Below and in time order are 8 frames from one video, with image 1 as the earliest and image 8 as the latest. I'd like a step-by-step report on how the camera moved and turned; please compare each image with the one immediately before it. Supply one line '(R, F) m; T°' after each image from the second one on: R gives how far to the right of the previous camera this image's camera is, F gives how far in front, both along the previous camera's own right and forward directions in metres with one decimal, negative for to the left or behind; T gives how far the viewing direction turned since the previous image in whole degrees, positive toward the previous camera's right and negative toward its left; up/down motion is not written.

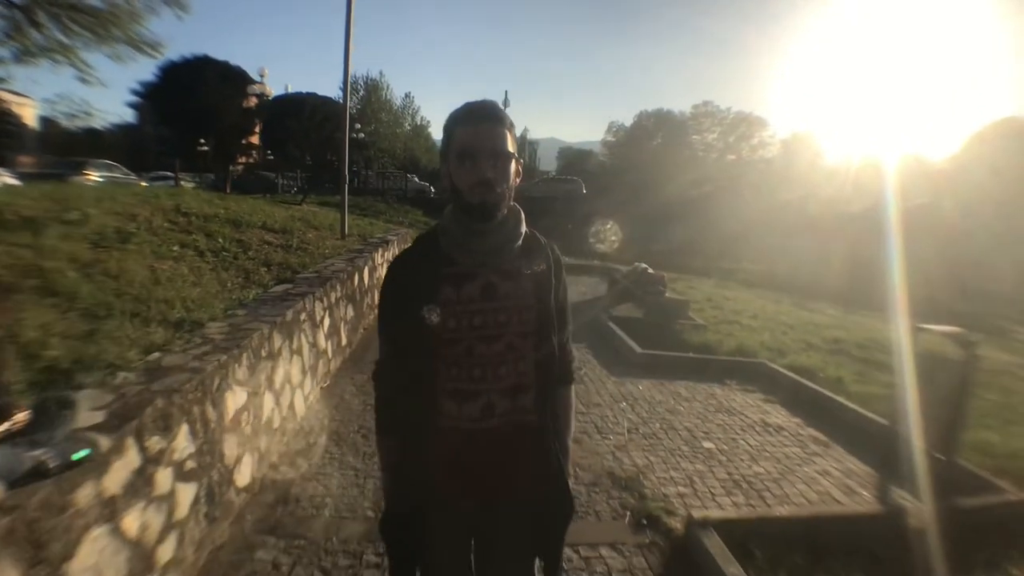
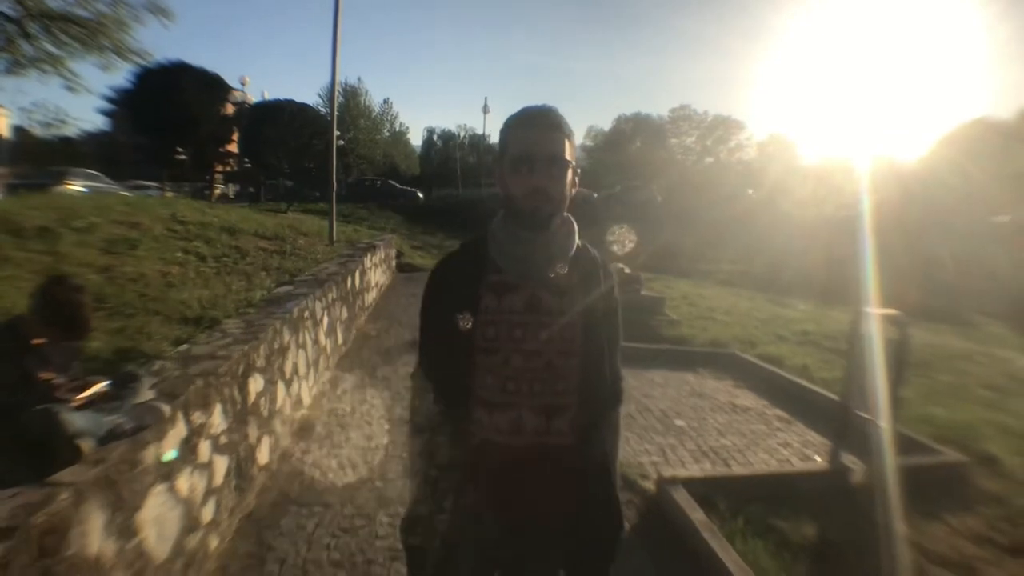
(0.0, -0.5) m; +1°
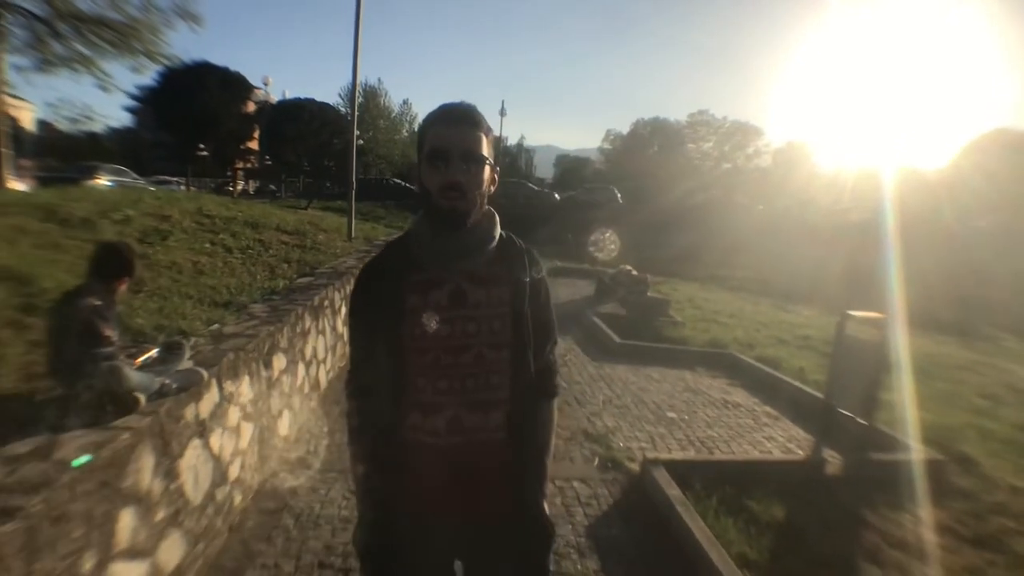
(+0.1, -0.4) m; -1°
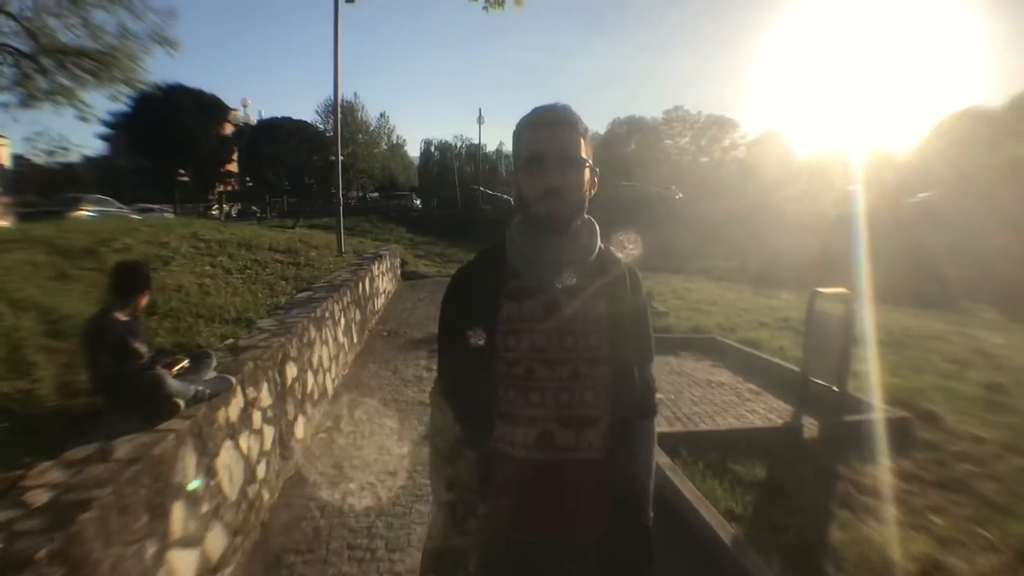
(0.0, -0.4) m; +1°
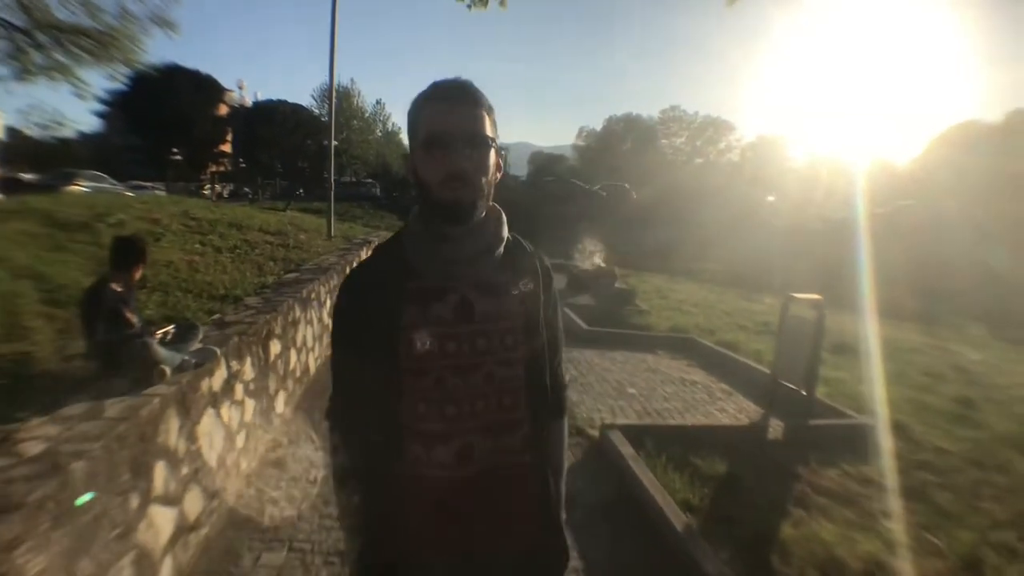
(0.0, -0.2) m; +1°
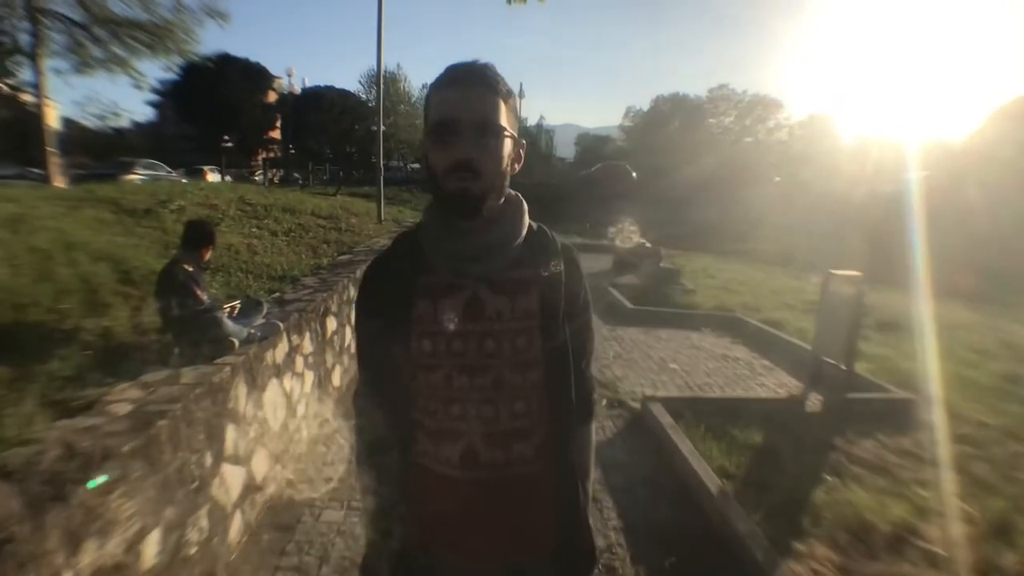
(0.0, -0.2) m; -3°
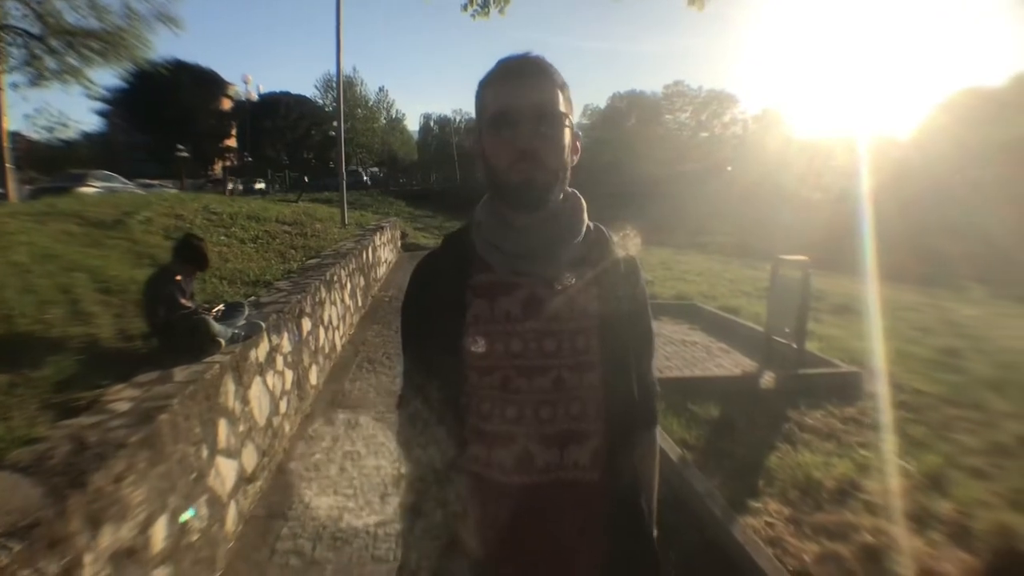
(0.0, -0.3) m; +2°
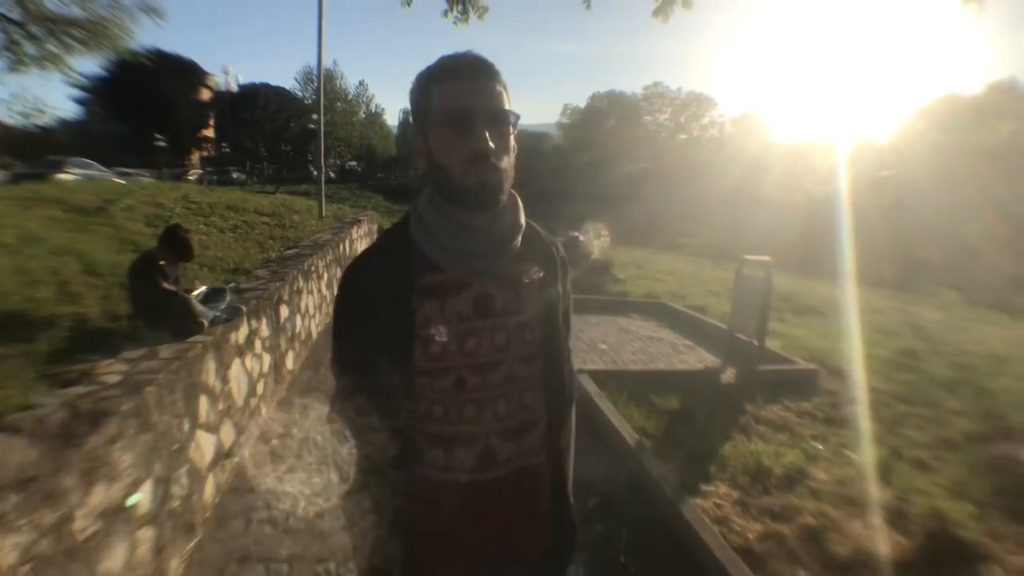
(0.0, -0.2) m; +1°
